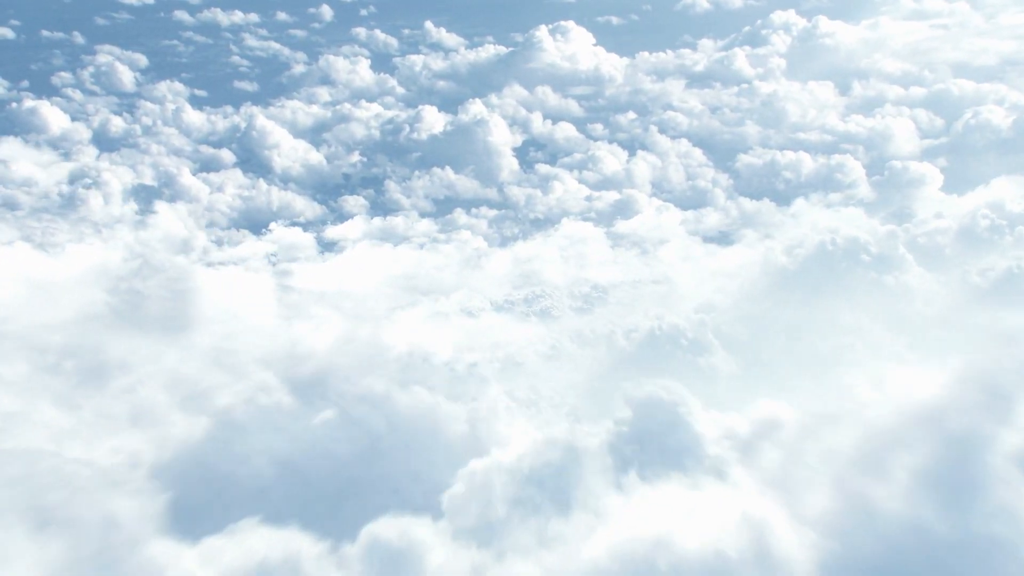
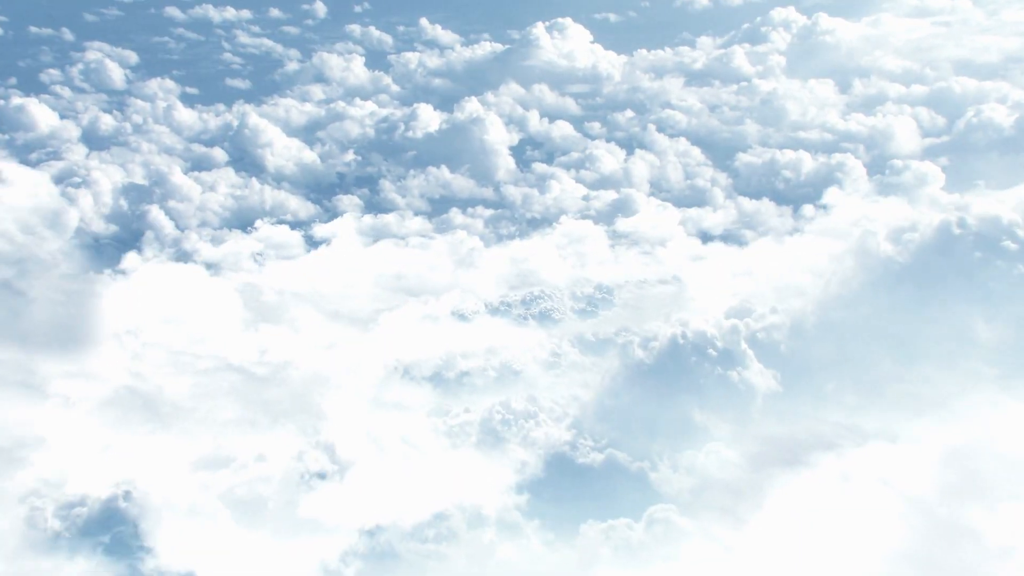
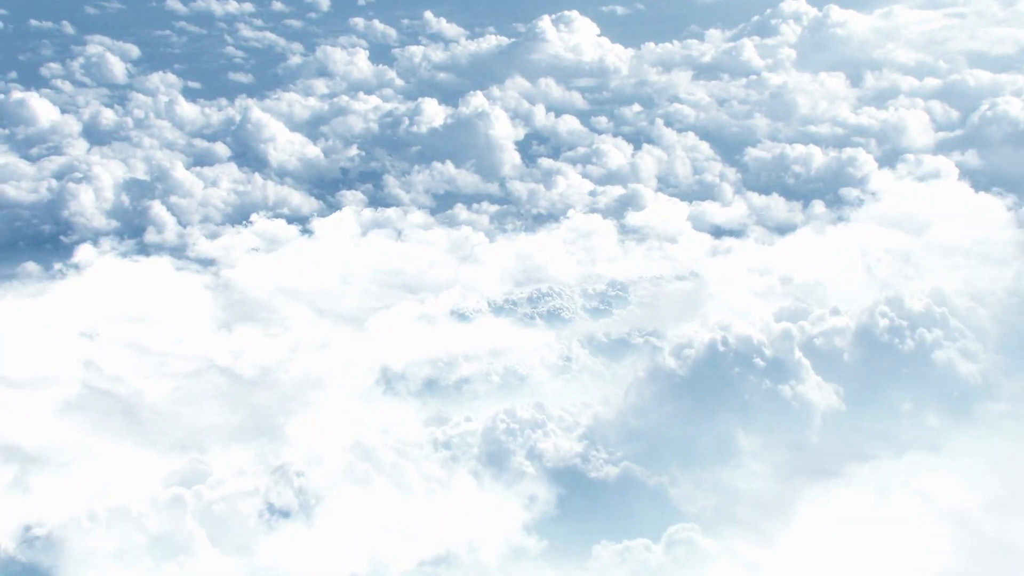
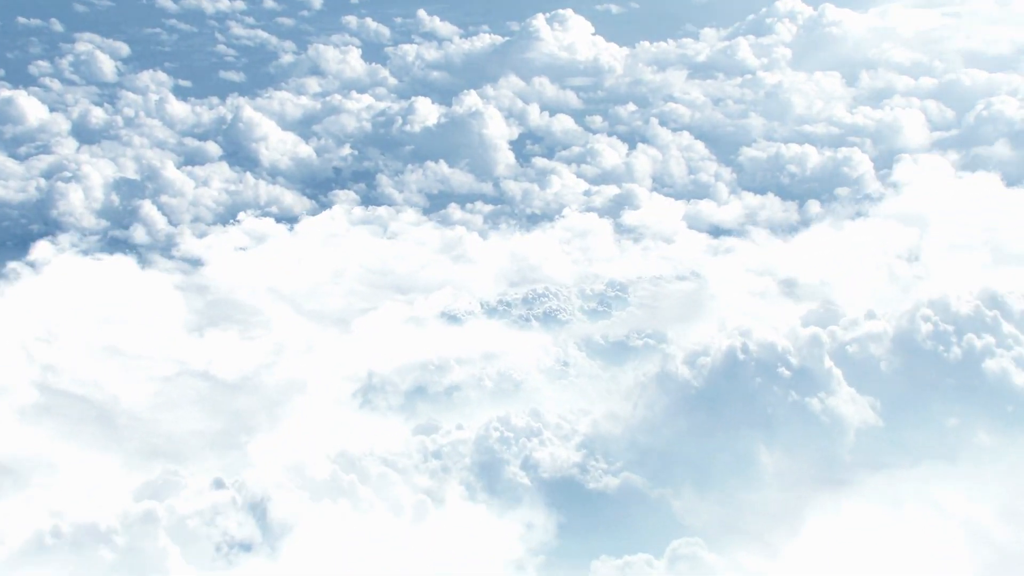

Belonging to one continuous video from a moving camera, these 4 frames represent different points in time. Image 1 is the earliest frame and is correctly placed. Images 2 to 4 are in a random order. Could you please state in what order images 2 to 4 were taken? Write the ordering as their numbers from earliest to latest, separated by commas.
2, 3, 4
